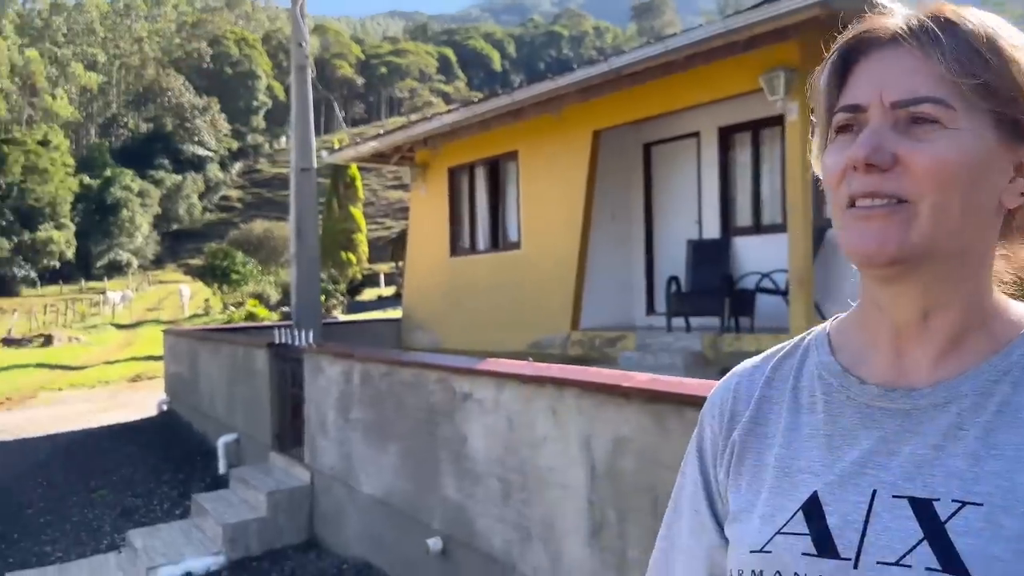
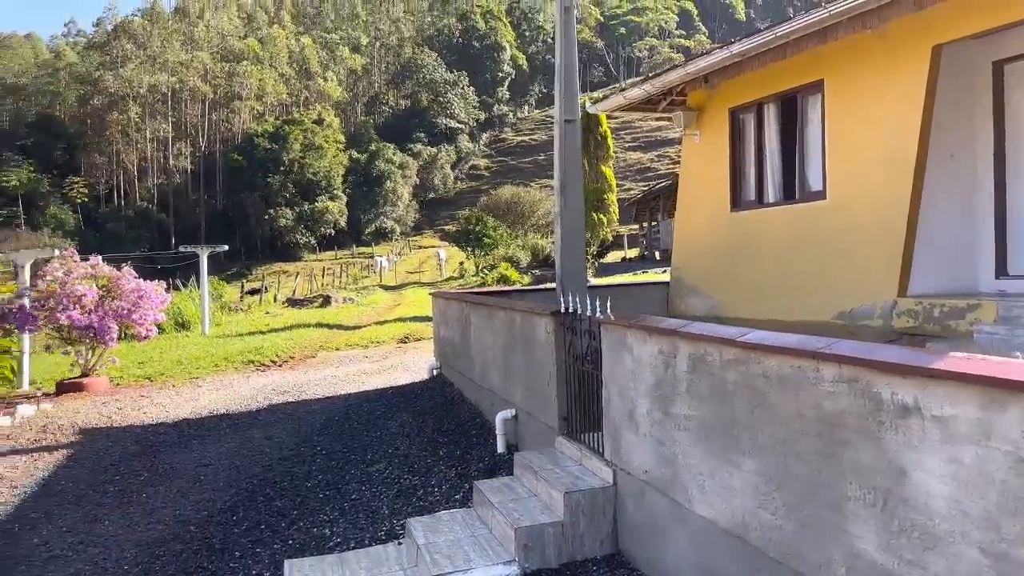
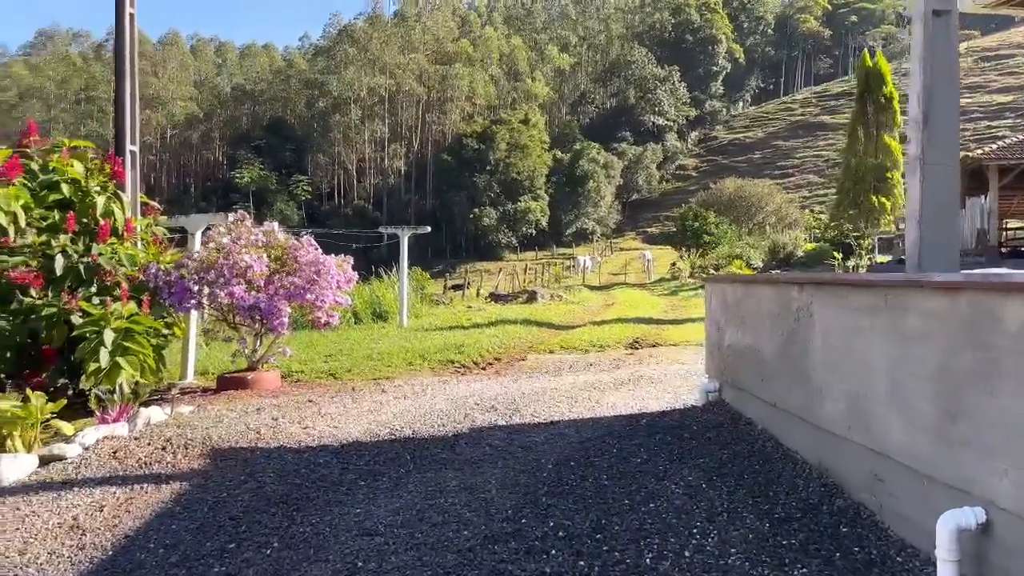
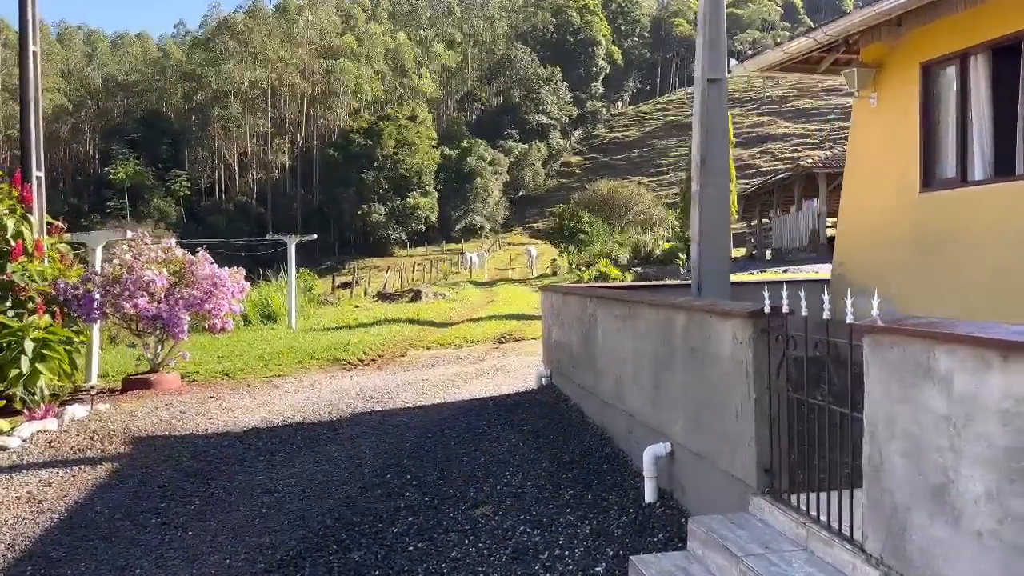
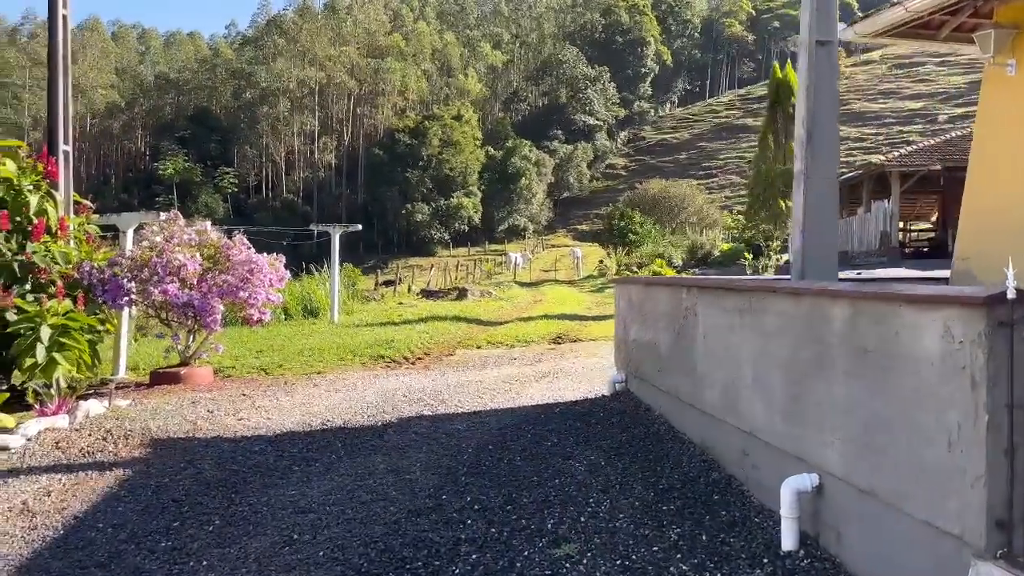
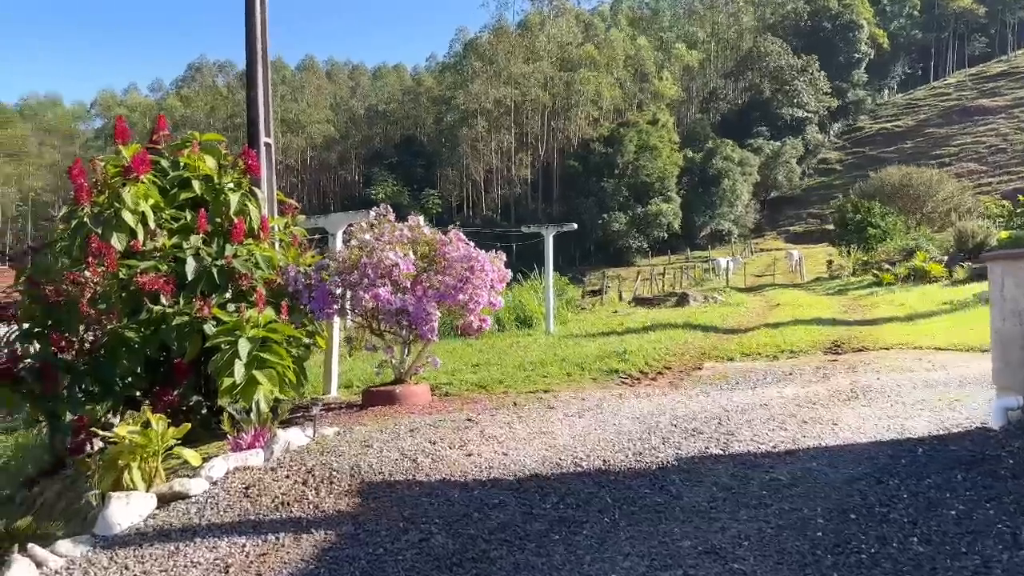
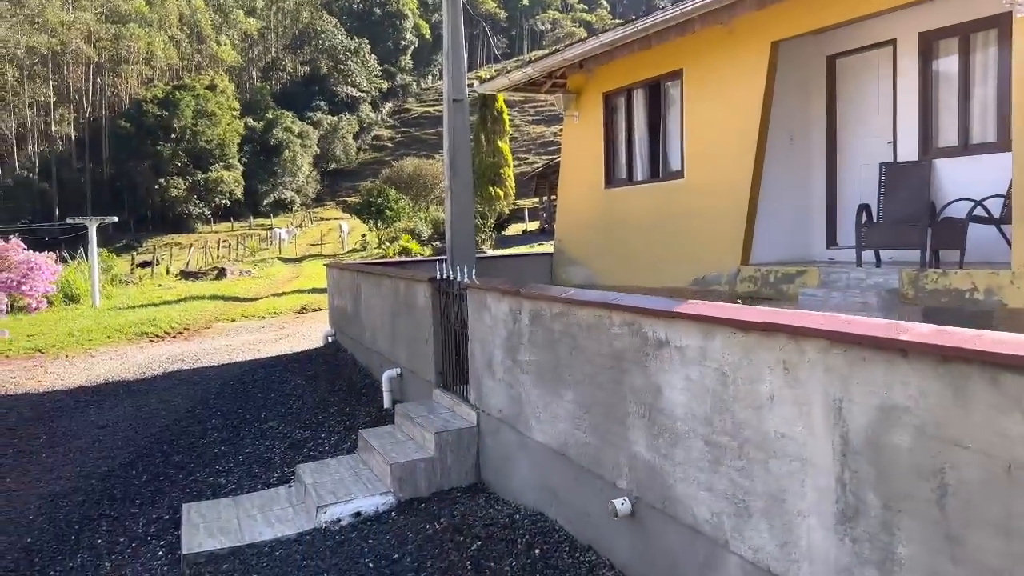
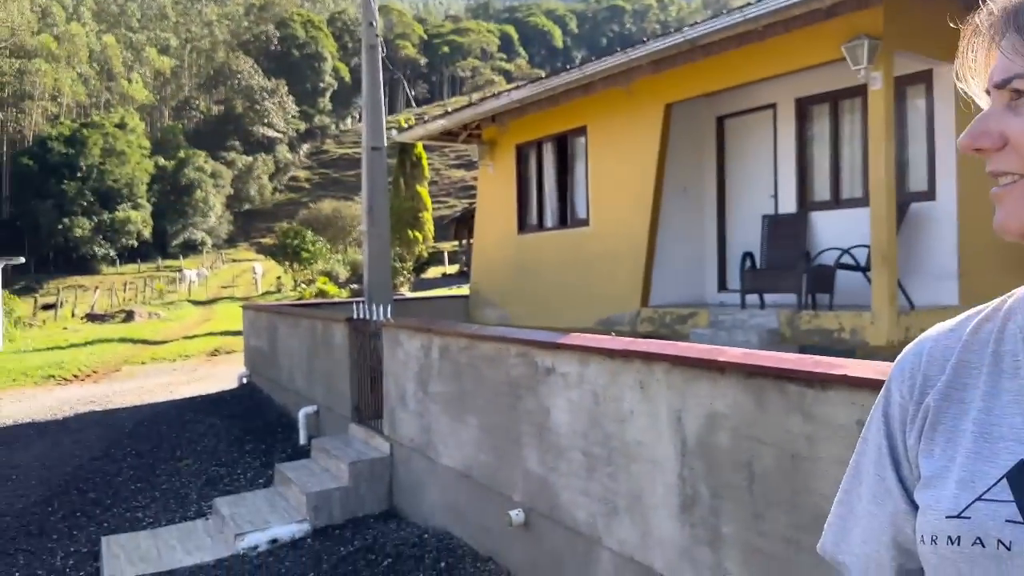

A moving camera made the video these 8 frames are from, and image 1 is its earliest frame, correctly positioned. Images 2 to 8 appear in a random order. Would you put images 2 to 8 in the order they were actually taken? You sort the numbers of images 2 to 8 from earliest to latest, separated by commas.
8, 7, 2, 4, 5, 3, 6
